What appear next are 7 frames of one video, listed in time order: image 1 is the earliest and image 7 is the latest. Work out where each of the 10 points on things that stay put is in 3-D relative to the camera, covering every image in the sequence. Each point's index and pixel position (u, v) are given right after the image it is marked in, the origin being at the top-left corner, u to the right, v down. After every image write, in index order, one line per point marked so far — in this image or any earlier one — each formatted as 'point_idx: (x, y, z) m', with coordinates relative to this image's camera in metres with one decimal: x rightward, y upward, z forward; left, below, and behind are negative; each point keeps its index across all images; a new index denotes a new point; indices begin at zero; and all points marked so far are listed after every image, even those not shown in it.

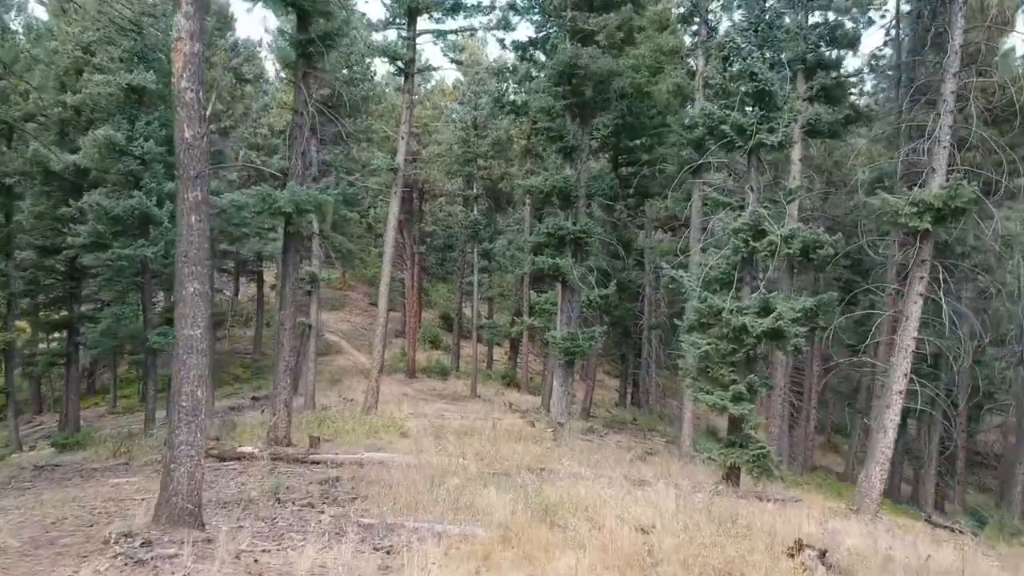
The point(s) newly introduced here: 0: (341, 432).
0: (-2.5, -2.1, +13.7) m
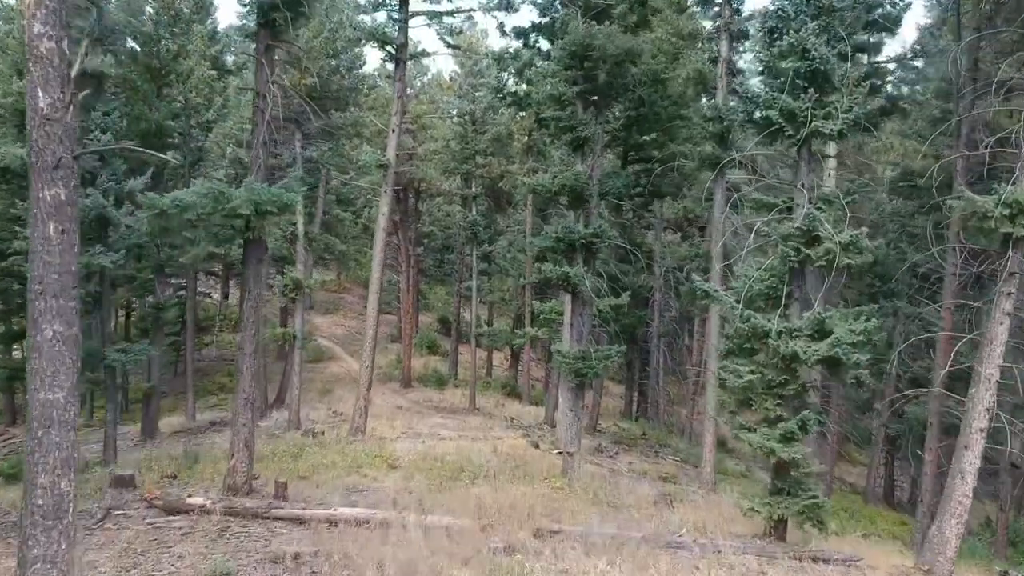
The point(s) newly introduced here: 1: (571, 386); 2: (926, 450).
0: (-2.5, -2.3, +11.9) m
1: (+0.8, -1.4, +13.4) m
2: (+5.7, -2.2, +12.9) m
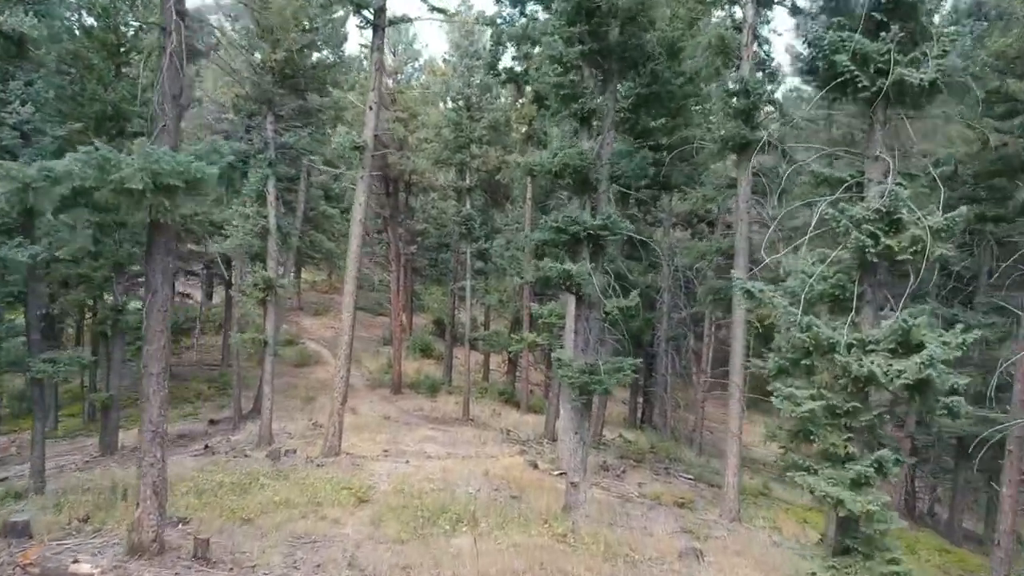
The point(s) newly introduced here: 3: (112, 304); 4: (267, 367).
0: (-2.5, -2.3, +9.8) m
1: (+0.8, -1.4, +11.3) m
2: (+5.6, -2.2, +10.8) m
3: (-8.4, -0.3, +19.9) m
4: (-4.9, -1.6, +18.8) m
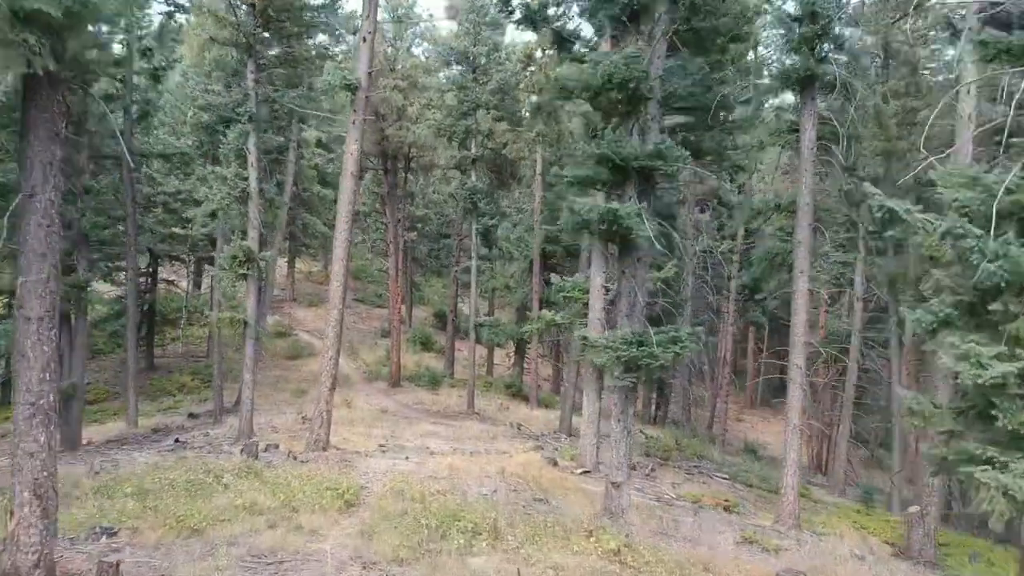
0: (-2.3, -1.8, +7.6) m
1: (+1.0, -1.0, +9.1) m
2: (+5.9, -1.8, +8.6) m
3: (-8.2, +0.2, +17.6) m
4: (-4.7, -1.2, +16.6) m
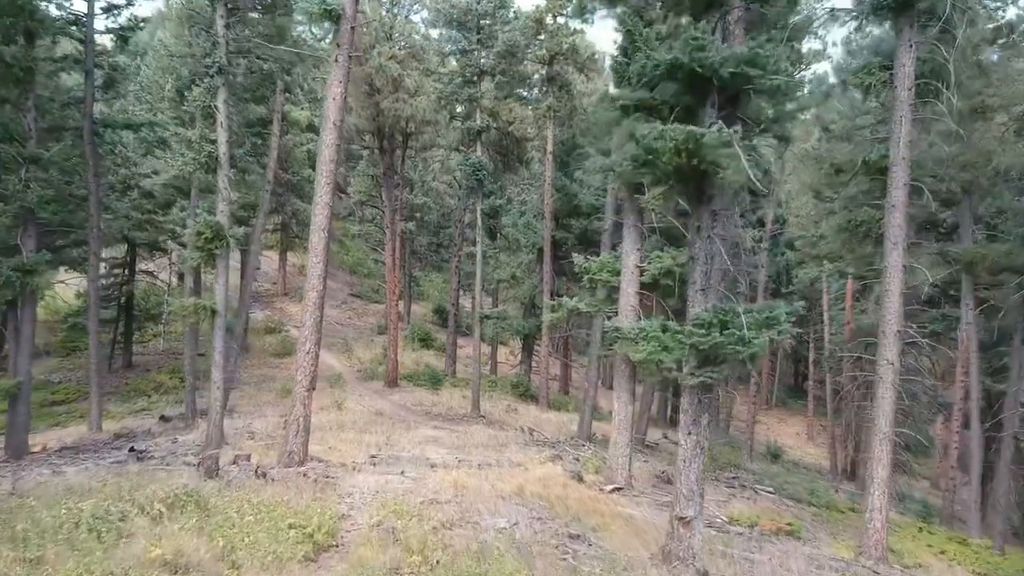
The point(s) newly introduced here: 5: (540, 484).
0: (-2.1, -1.5, +5.2) m
1: (+1.2, -0.7, +6.7) m
2: (+6.1, -1.5, +6.2) m
3: (-7.9, +0.4, +15.3) m
4: (-4.4, -0.9, +14.2) m
5: (+0.3, -2.3, +11.0) m
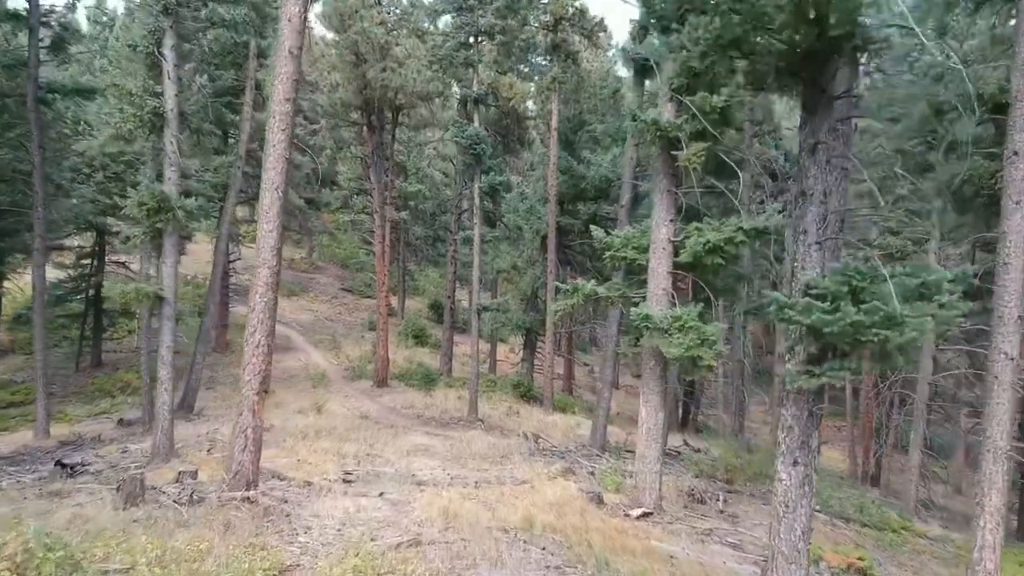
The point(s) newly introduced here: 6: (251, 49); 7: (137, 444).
0: (-2.0, -1.3, +3.0) m
1: (+1.3, -0.5, +4.5) m
2: (+6.1, -1.3, +4.0) m
3: (-7.9, +0.6, +13.0) m
4: (-4.4, -0.7, +12.0) m
5: (+0.4, -2.0, +8.7) m
6: (-4.9, +4.5, +17.8) m
7: (-5.6, -2.3, +13.9) m
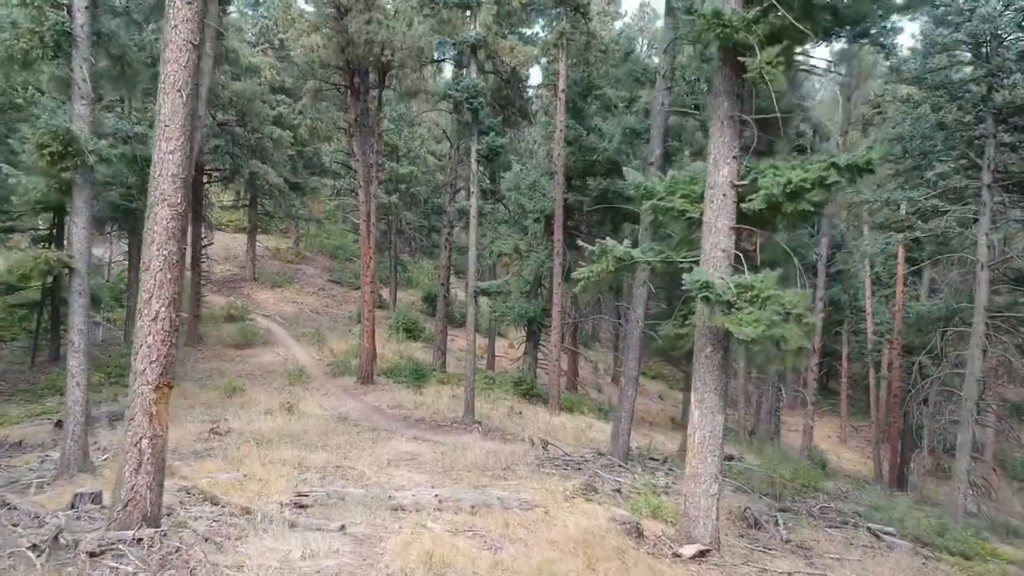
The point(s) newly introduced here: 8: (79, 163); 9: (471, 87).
0: (-1.9, -1.0, +0.5) m
1: (+1.4, -0.2, +2.0) m
2: (+6.2, -1.0, +1.5) m
3: (-7.8, +1.0, +10.5) m
4: (-4.3, -0.4, +9.4) m
5: (+0.4, -1.7, +6.2) m
6: (-4.9, +4.8, +15.3) m
7: (-5.5, -2.0, +11.4) m
8: (-4.1, +1.2, +9.0) m
9: (-0.8, +3.5, +17.6) m
